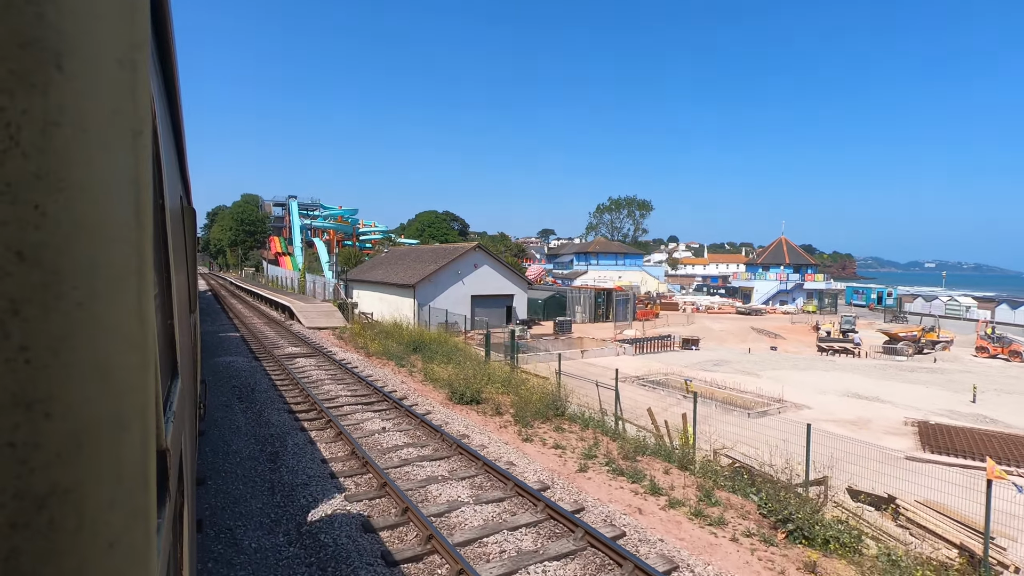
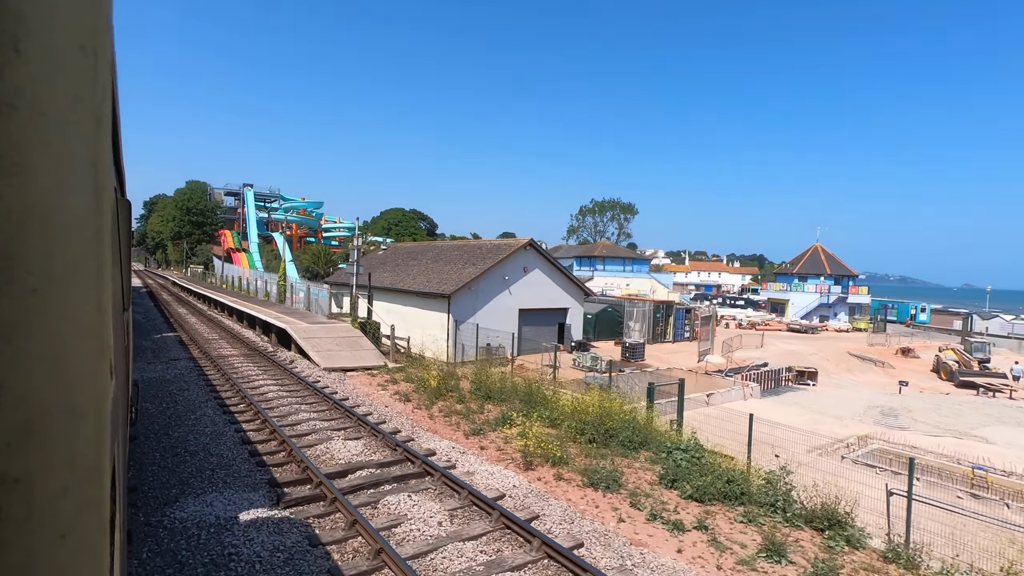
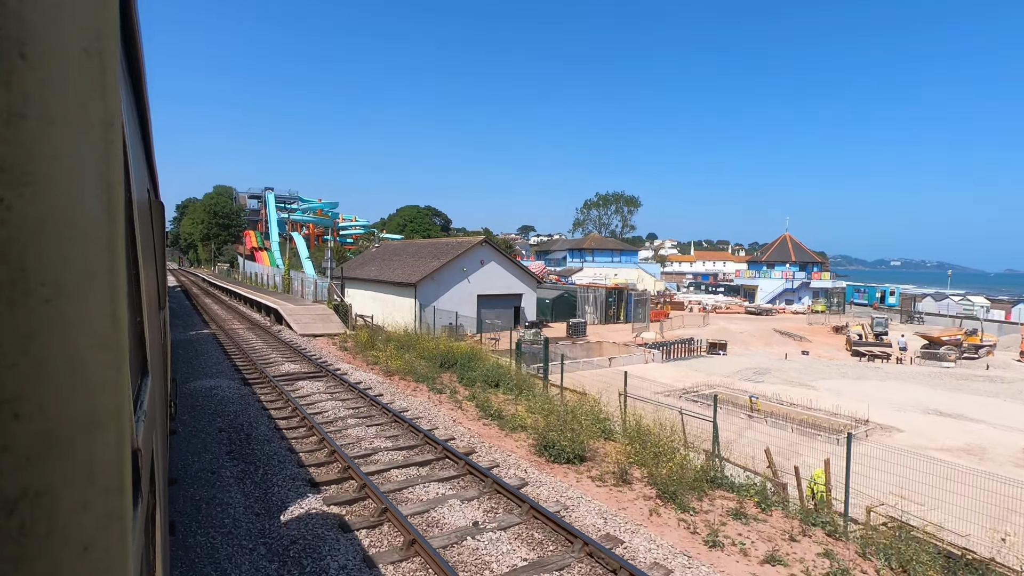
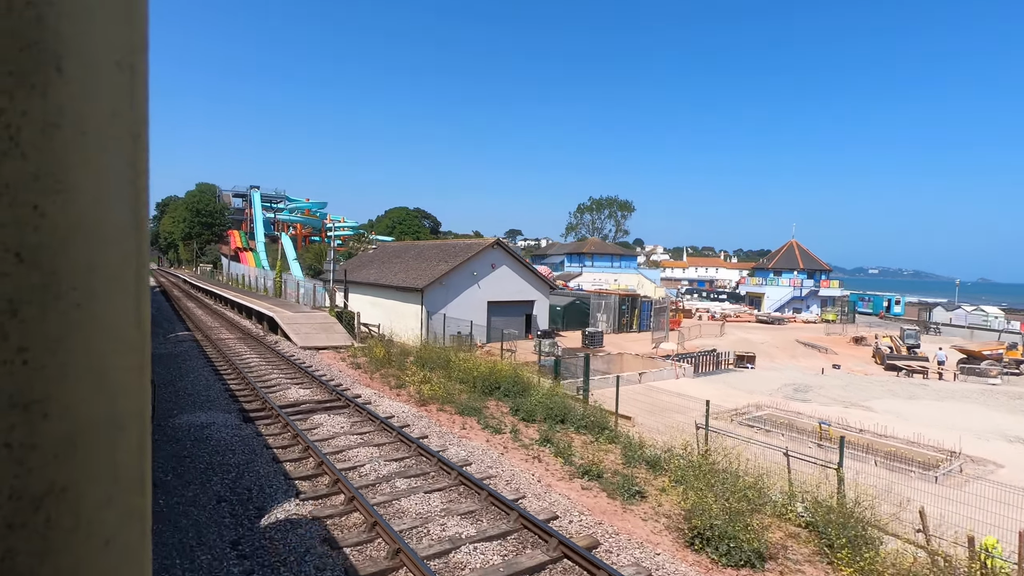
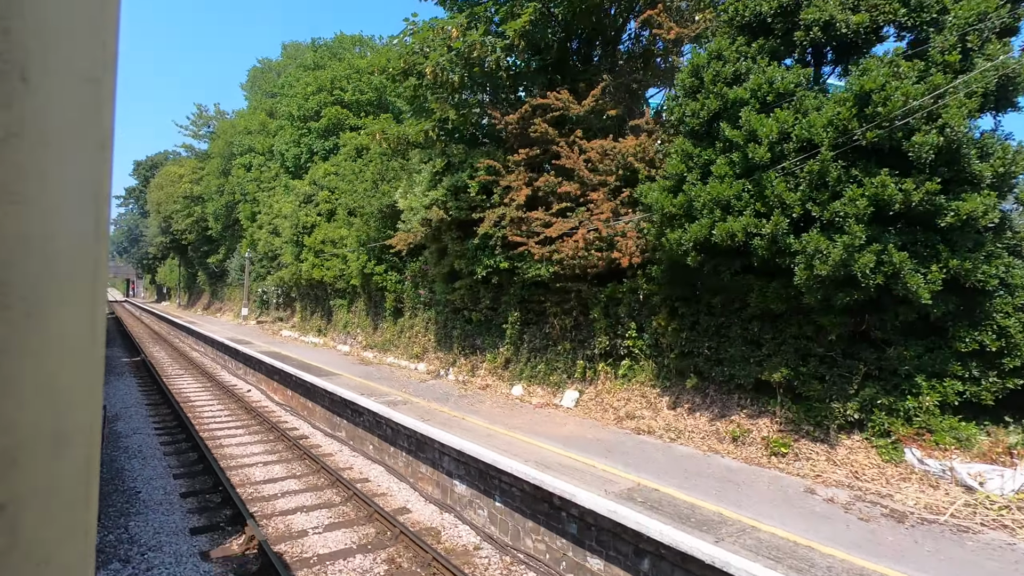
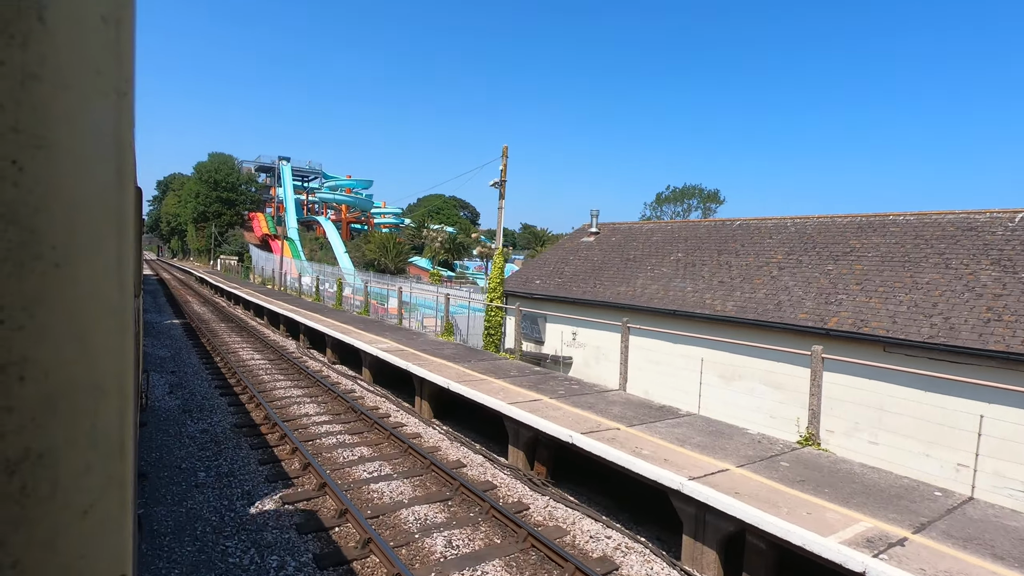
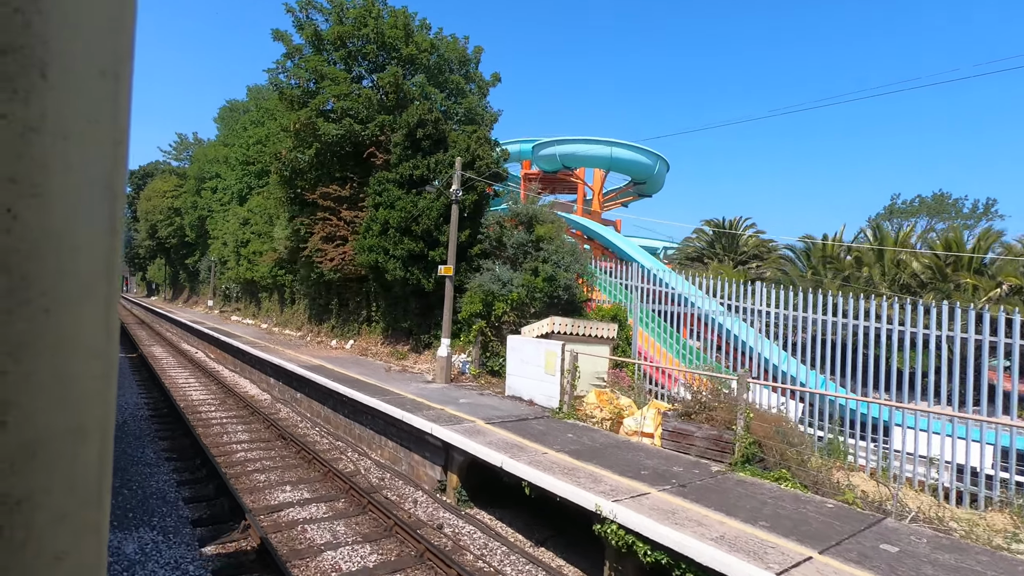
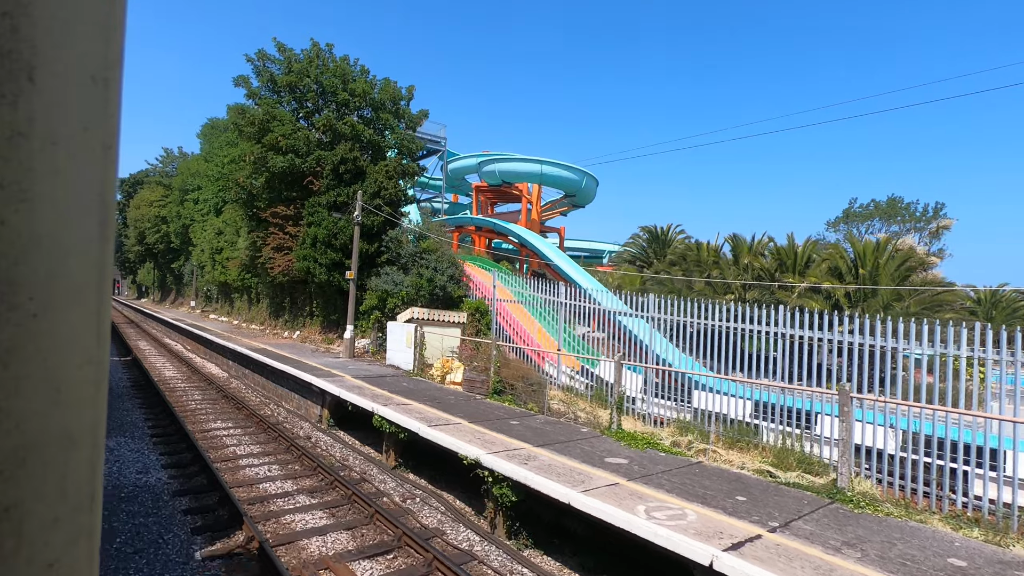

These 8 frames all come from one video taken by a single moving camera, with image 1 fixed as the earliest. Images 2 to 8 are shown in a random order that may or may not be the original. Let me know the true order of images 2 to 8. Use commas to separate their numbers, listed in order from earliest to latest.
3, 4, 2, 6, 8, 7, 5
